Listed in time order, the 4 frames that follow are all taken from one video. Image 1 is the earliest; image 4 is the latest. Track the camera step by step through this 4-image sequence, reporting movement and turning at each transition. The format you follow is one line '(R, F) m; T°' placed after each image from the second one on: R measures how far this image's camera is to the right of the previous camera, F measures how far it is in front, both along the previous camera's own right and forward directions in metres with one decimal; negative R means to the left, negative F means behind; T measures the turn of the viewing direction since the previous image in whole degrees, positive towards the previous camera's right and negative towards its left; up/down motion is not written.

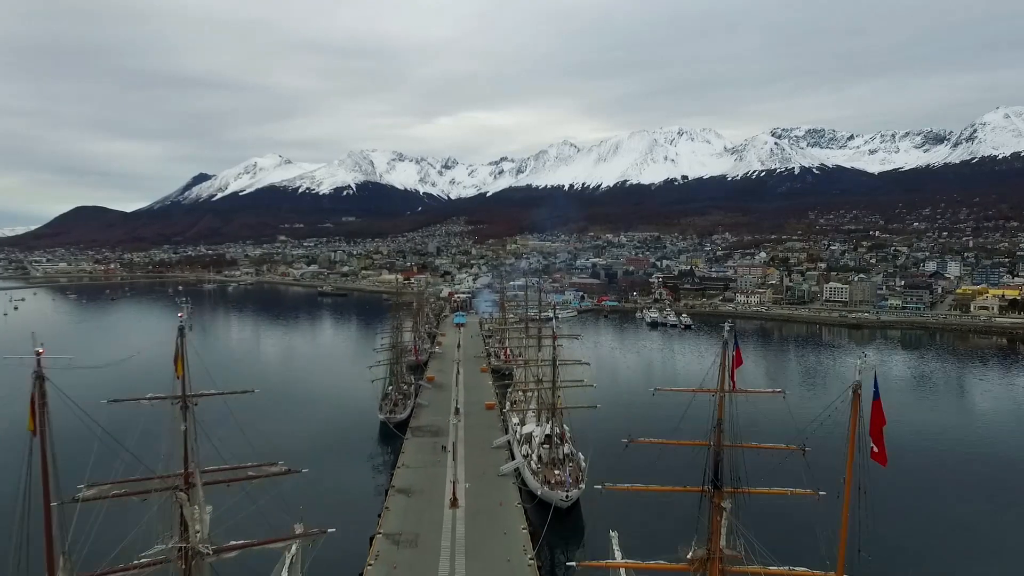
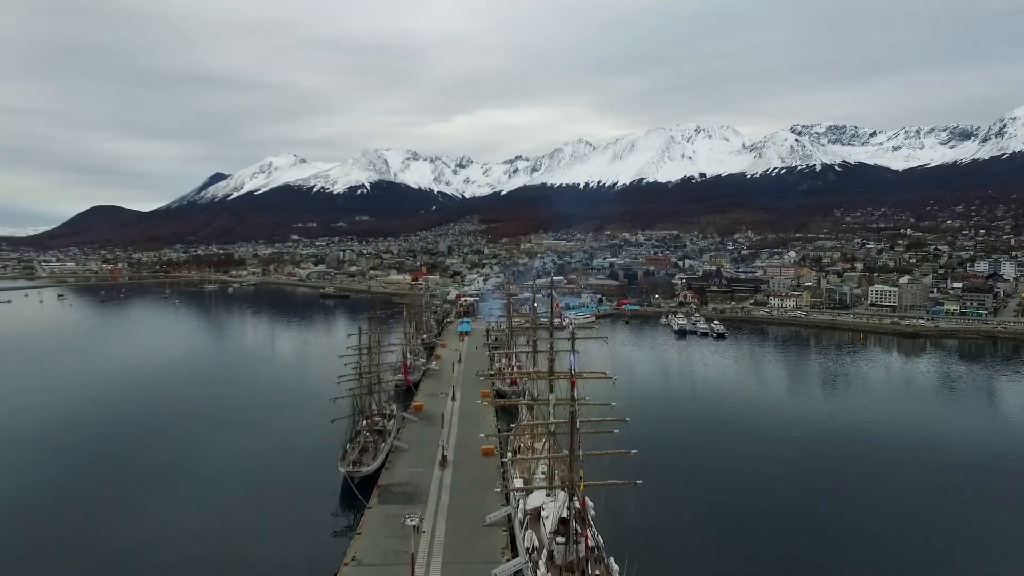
(+0.1, +1.2) m; -1°
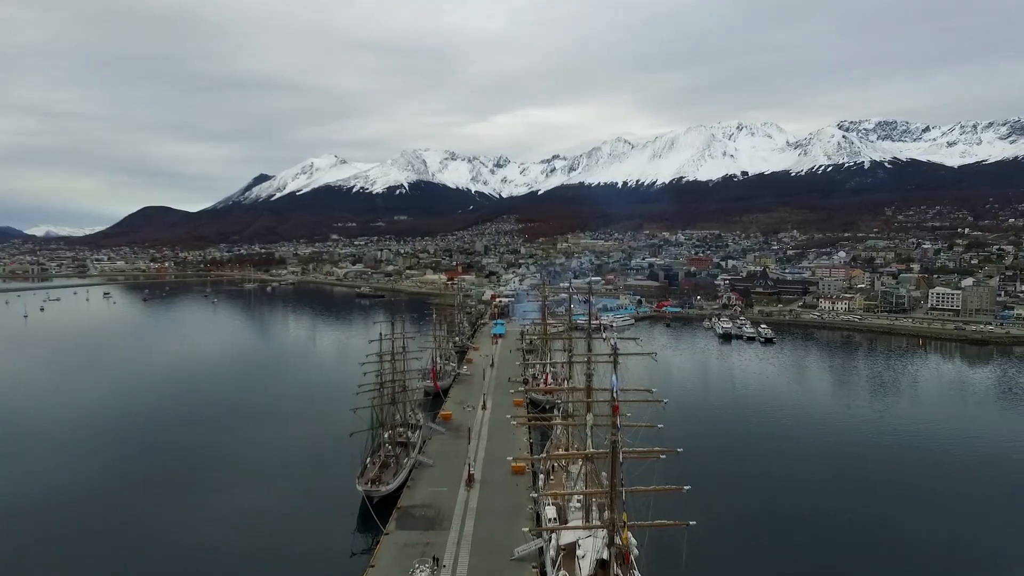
(0.0, +0.3) m; -3°
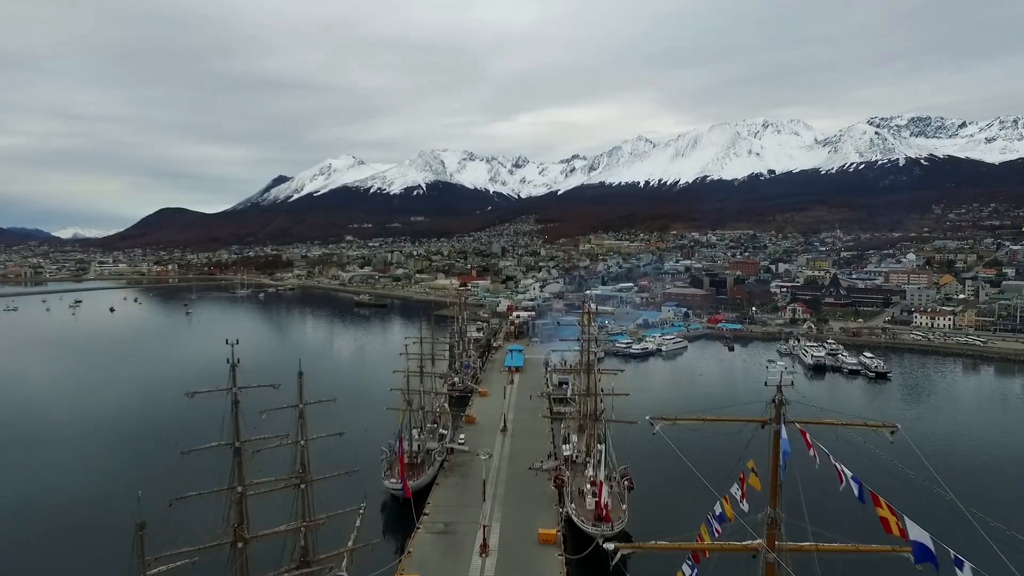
(0.0, +2.4) m; -2°
